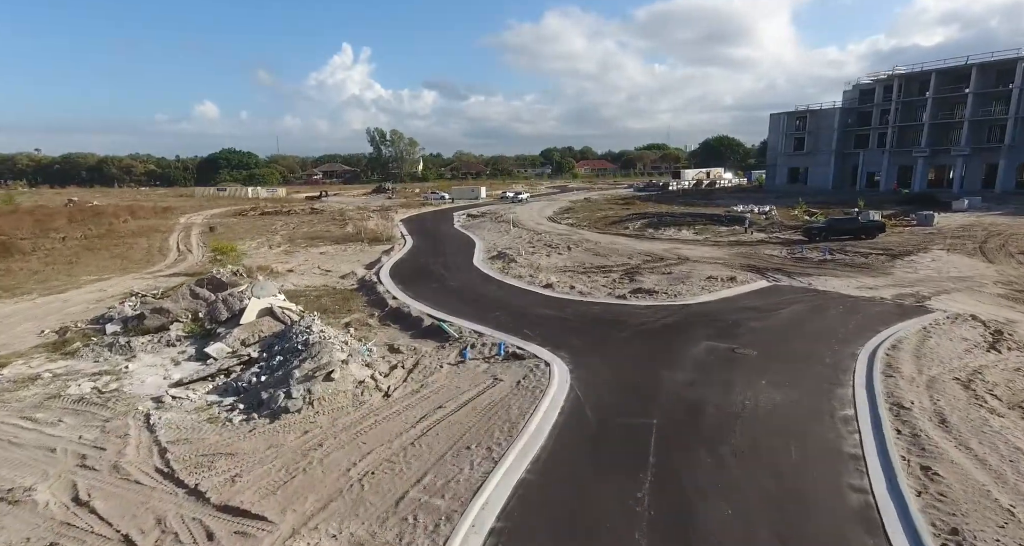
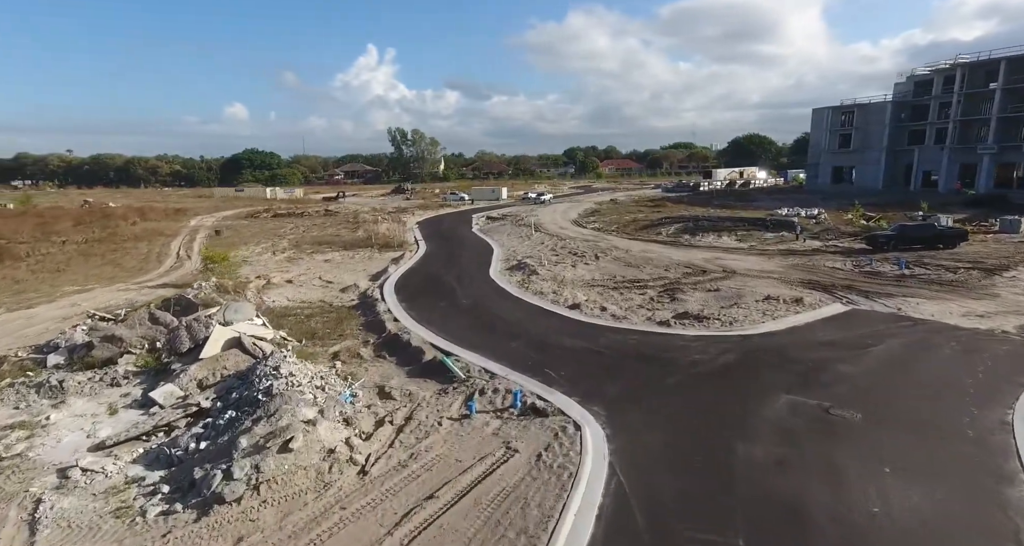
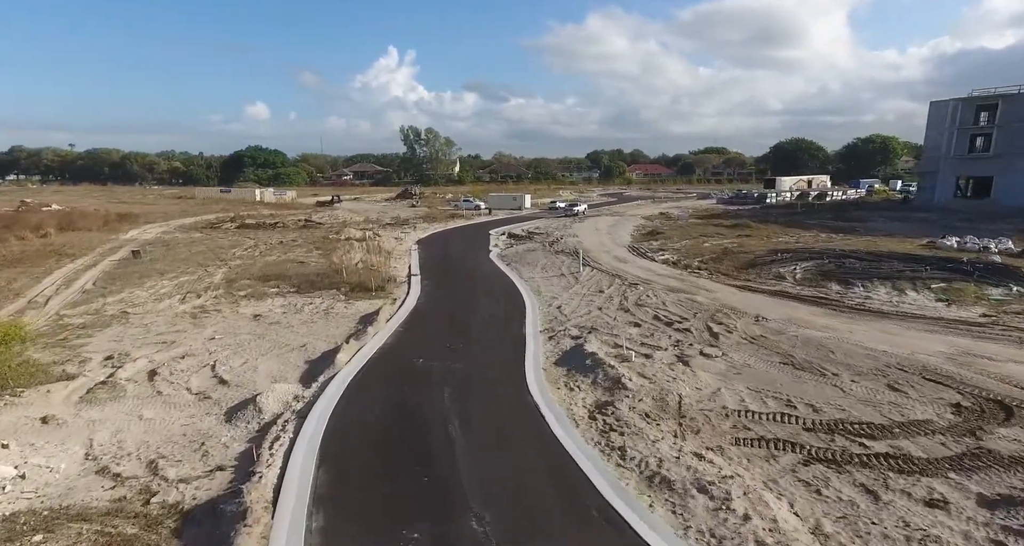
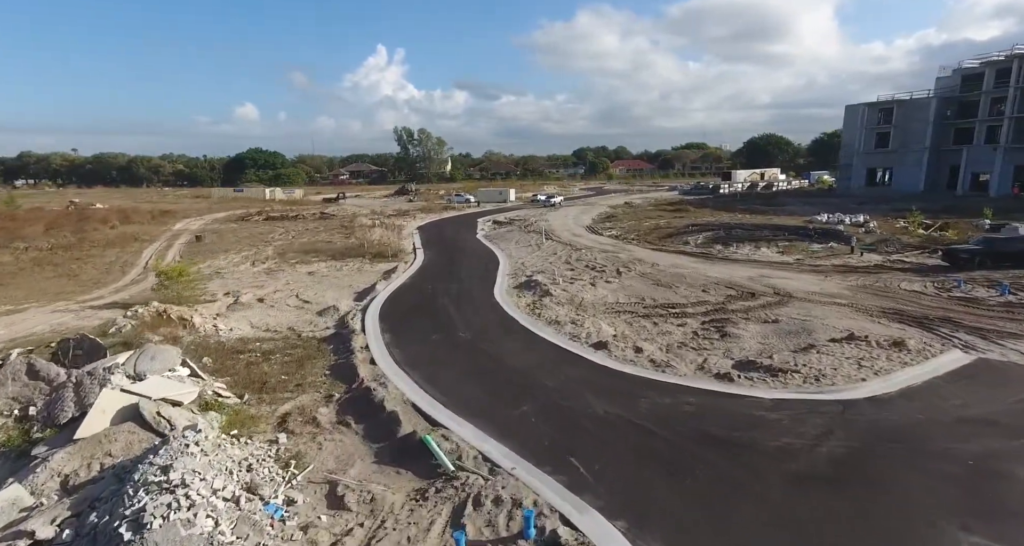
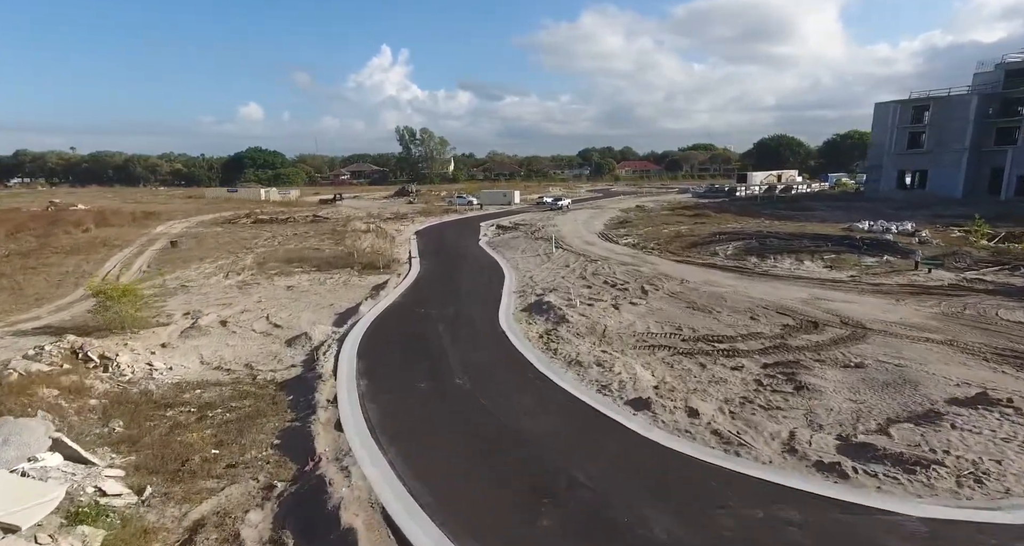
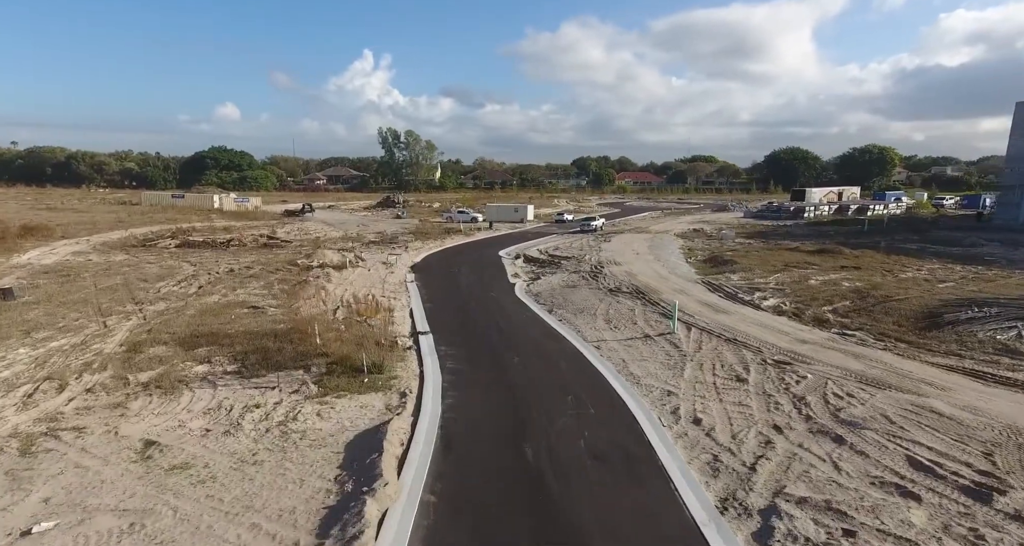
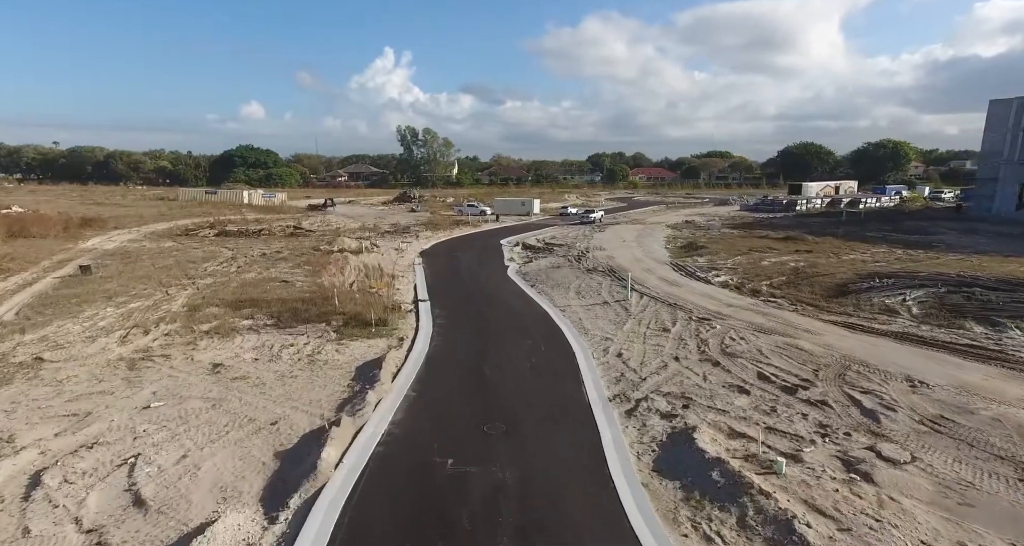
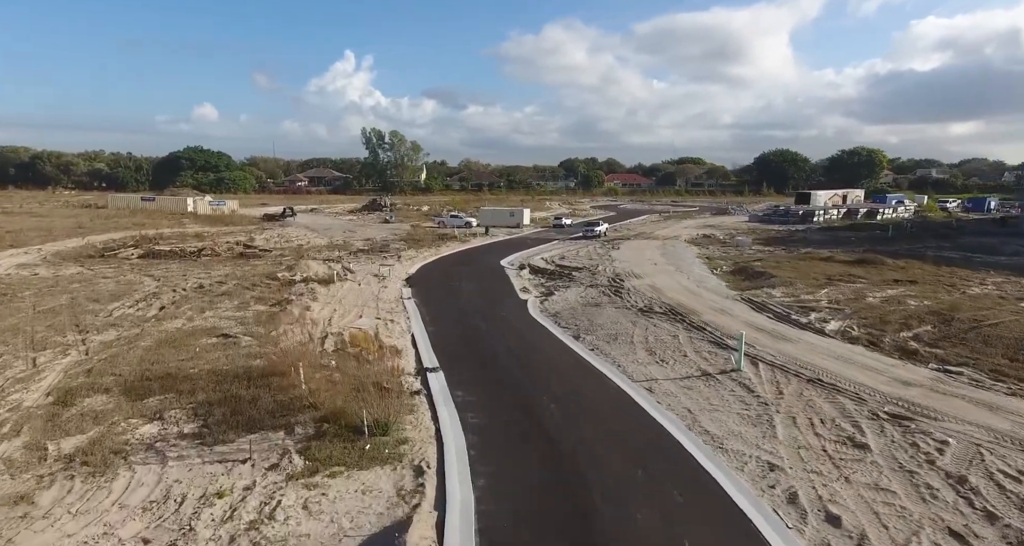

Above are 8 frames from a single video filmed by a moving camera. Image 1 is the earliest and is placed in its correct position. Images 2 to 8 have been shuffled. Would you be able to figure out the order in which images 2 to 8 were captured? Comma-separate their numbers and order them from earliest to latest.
2, 4, 5, 3, 7, 6, 8
